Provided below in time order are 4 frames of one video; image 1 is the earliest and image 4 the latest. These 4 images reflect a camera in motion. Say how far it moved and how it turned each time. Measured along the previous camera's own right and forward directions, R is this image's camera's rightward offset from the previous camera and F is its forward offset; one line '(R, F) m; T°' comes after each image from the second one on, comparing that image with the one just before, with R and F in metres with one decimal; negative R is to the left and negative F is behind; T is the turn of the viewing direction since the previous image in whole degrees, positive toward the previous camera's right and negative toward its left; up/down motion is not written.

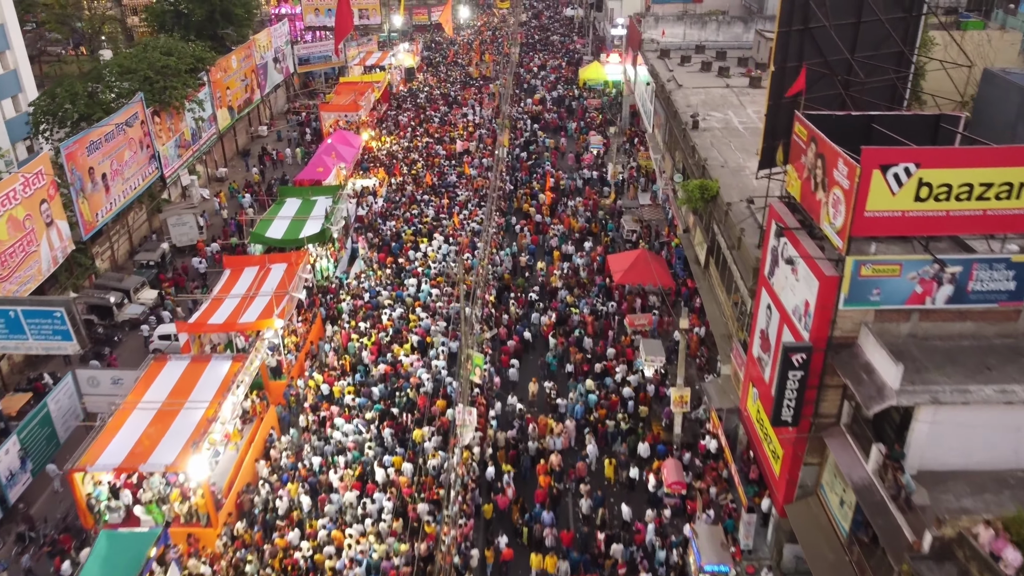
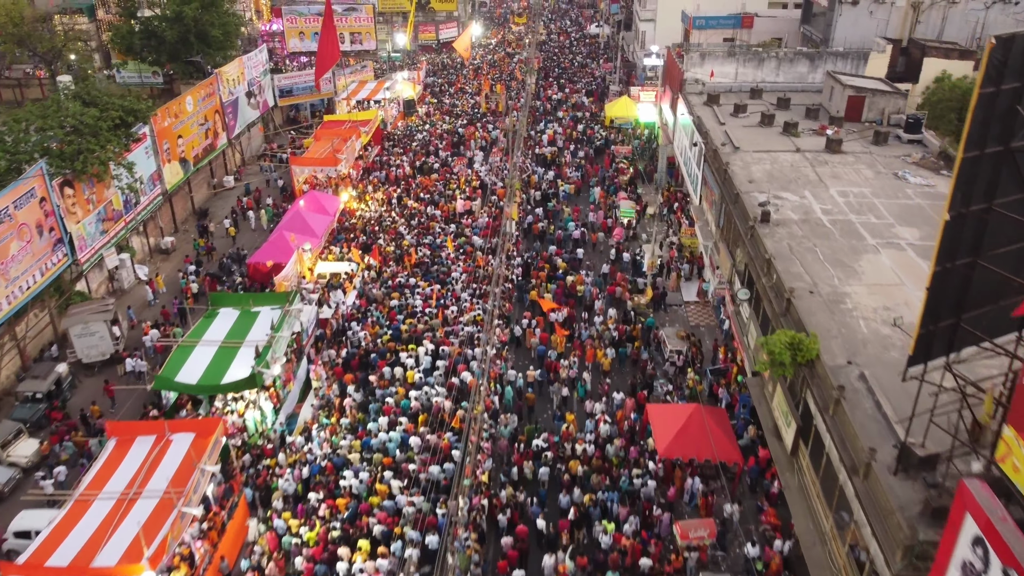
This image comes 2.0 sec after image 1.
(+0.3, +6.4) m; -1°
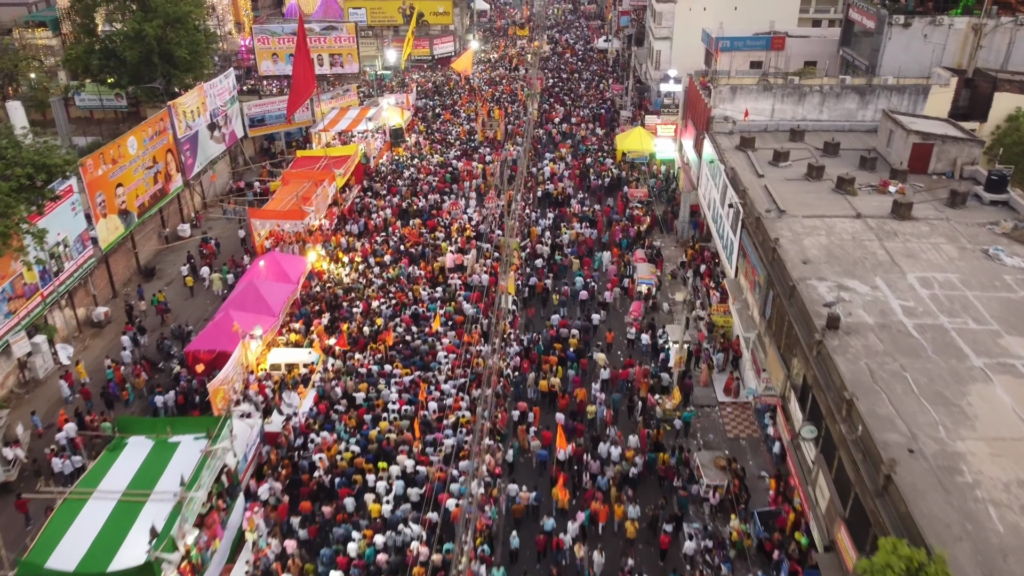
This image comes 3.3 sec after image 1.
(+0.2, +4.4) m; 0°
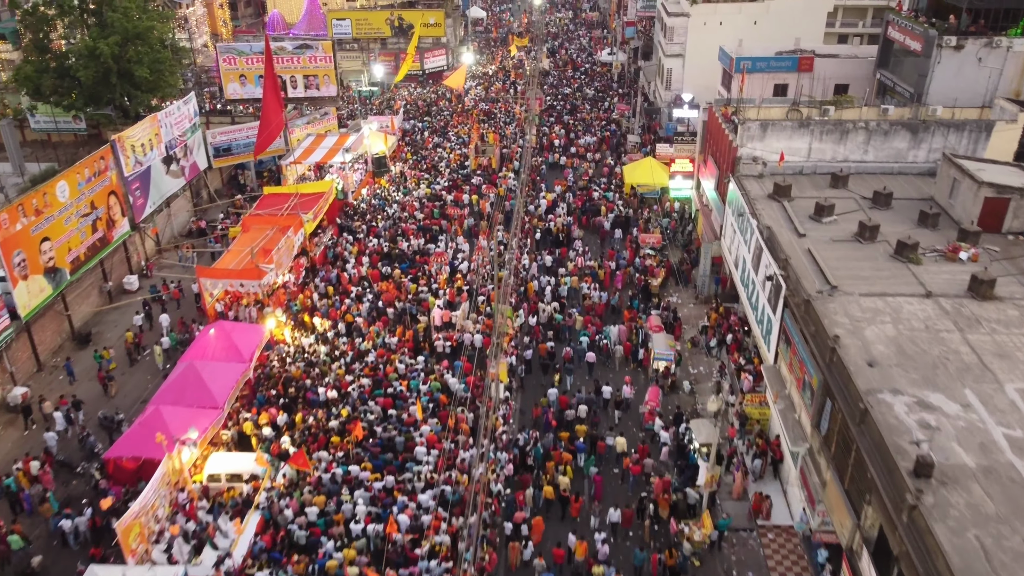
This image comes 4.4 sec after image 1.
(+0.2, +3.6) m; 0°
